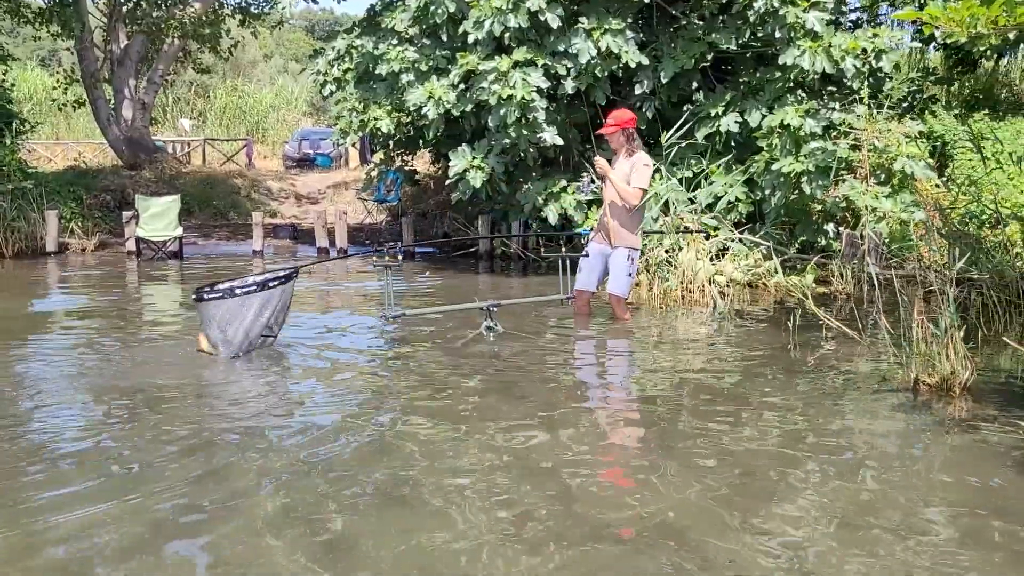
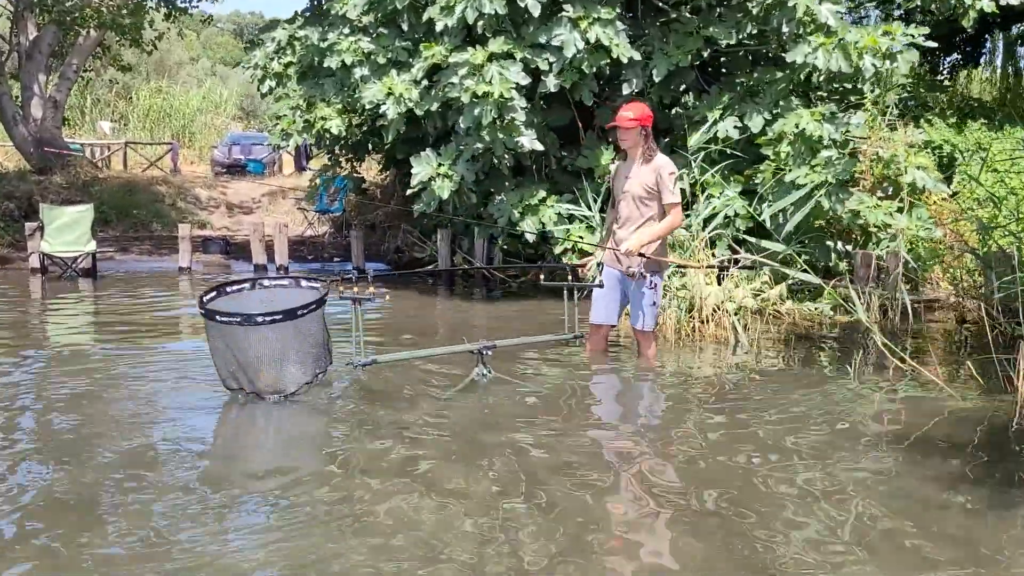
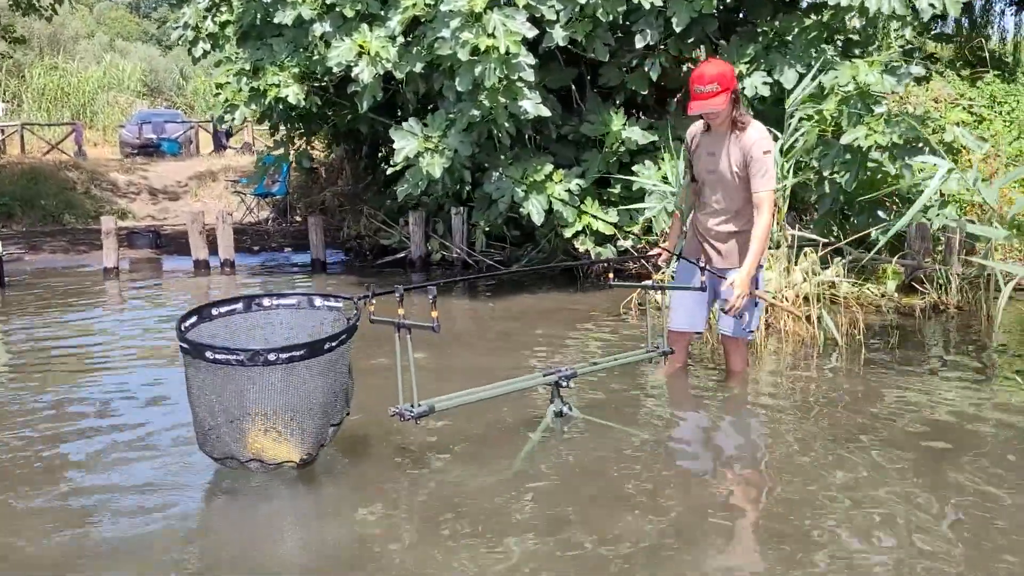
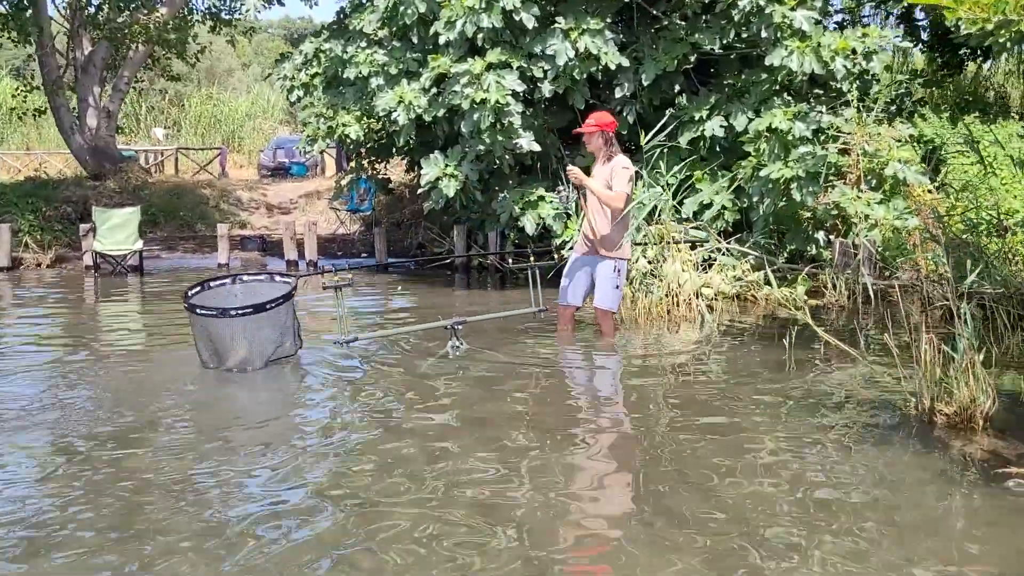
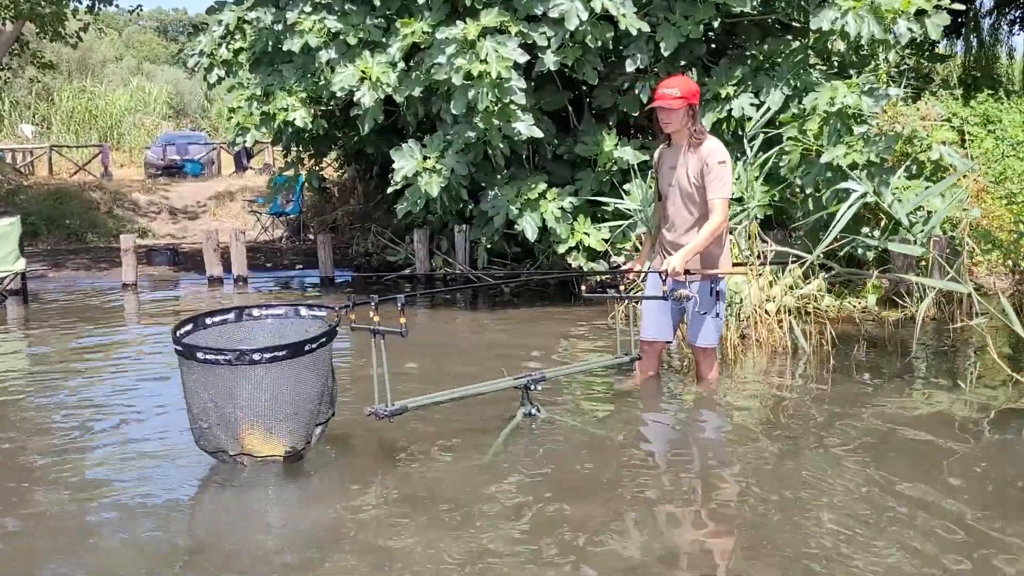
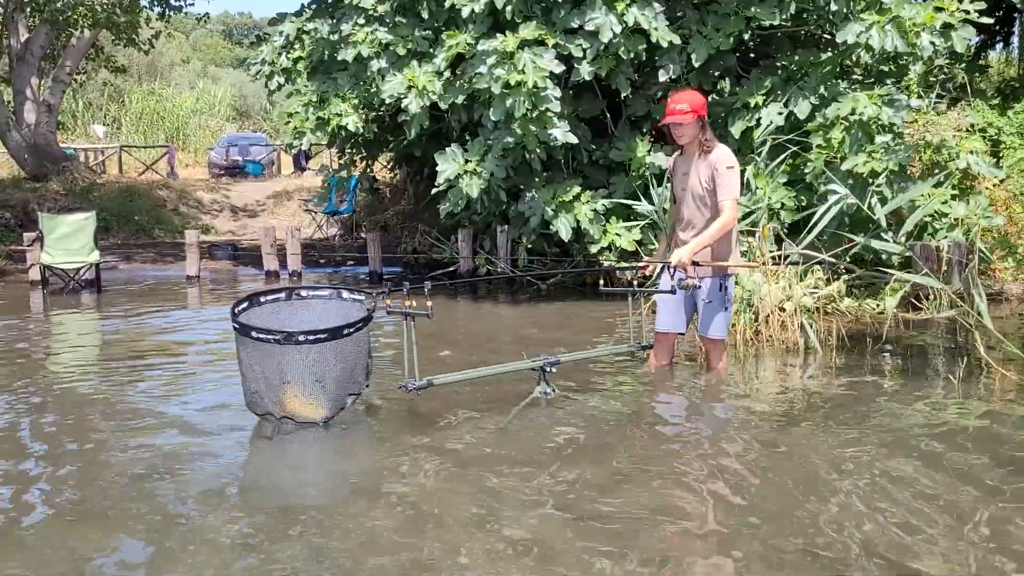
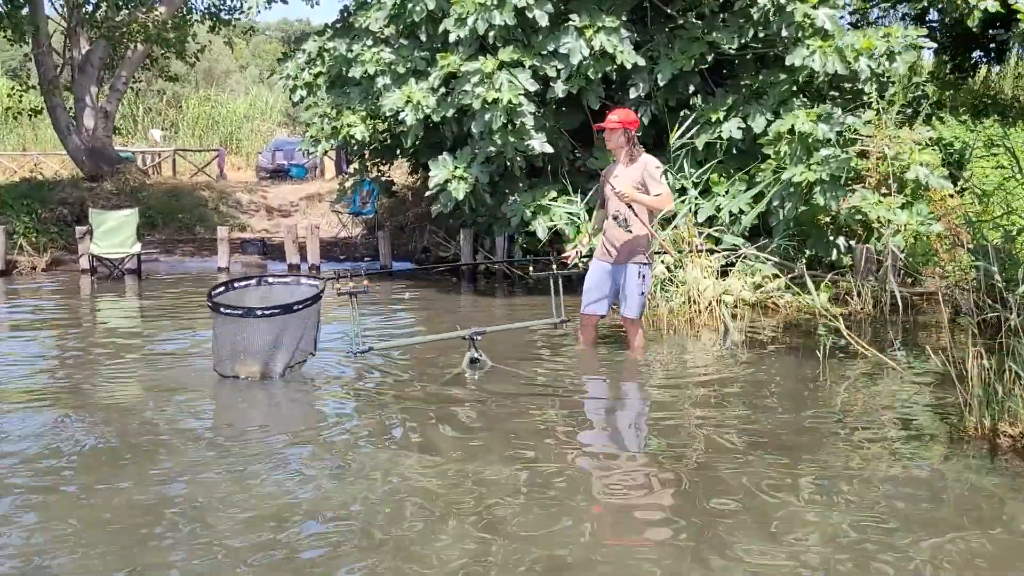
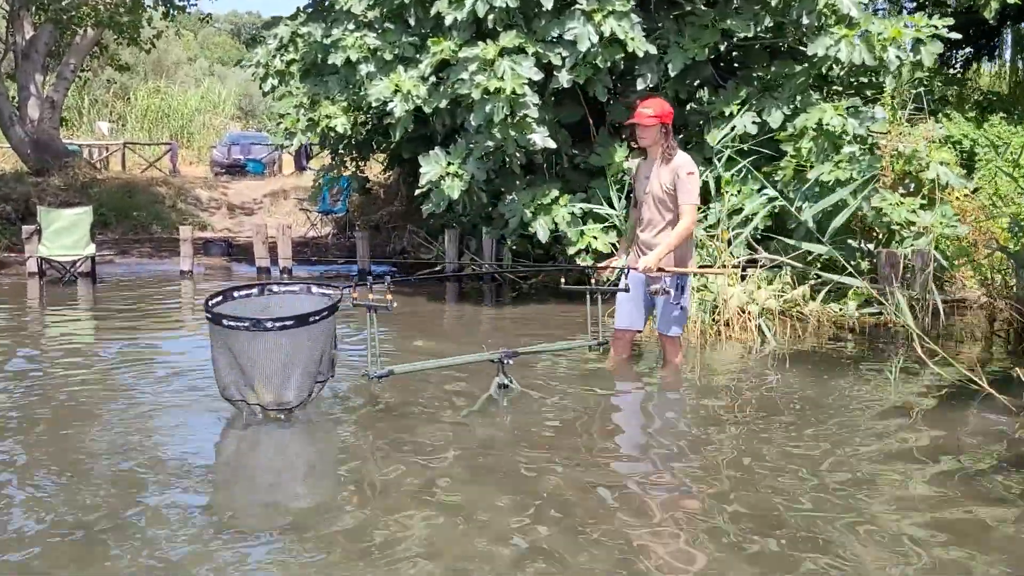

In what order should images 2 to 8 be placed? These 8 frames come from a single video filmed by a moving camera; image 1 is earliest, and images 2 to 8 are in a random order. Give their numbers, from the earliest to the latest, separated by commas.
4, 7, 2, 8, 6, 5, 3
